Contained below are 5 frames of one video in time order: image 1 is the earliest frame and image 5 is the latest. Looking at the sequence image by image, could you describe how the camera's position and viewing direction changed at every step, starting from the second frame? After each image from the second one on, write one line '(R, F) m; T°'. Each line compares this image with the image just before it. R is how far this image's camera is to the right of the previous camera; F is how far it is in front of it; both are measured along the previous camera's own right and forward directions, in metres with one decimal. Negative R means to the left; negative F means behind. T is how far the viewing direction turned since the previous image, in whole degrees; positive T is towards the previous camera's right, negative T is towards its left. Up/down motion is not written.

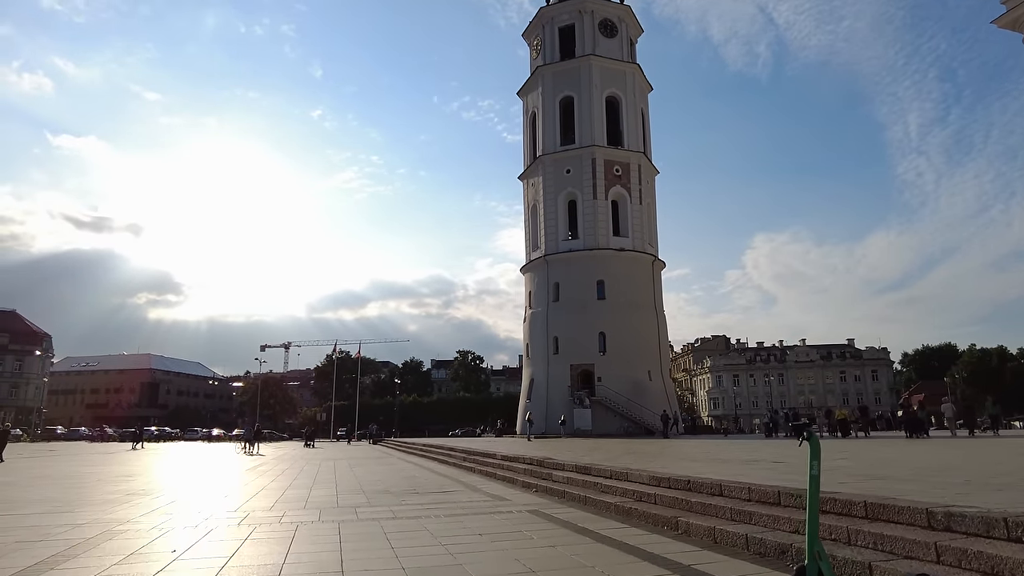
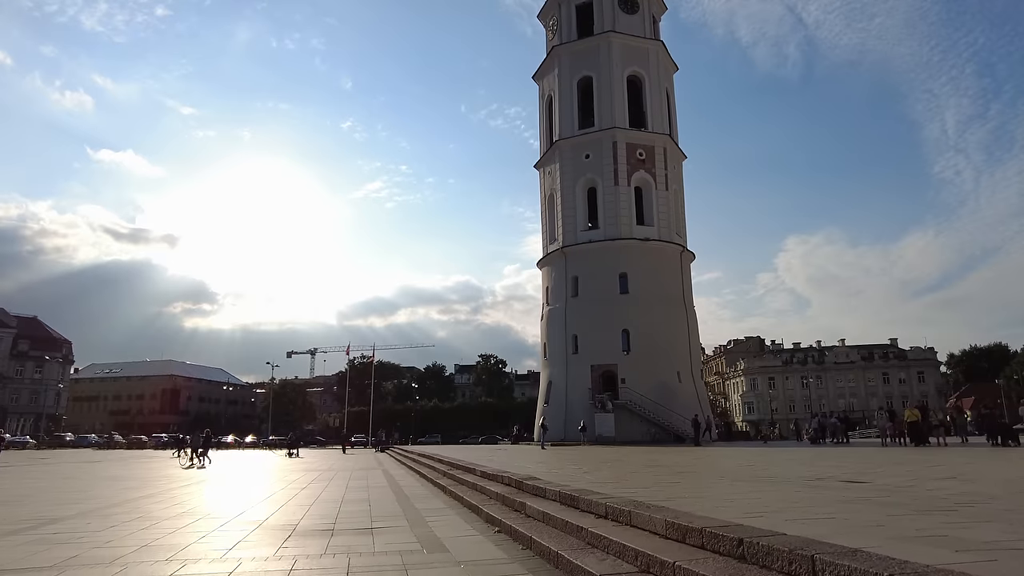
(+0.7, +2.9) m; -2°
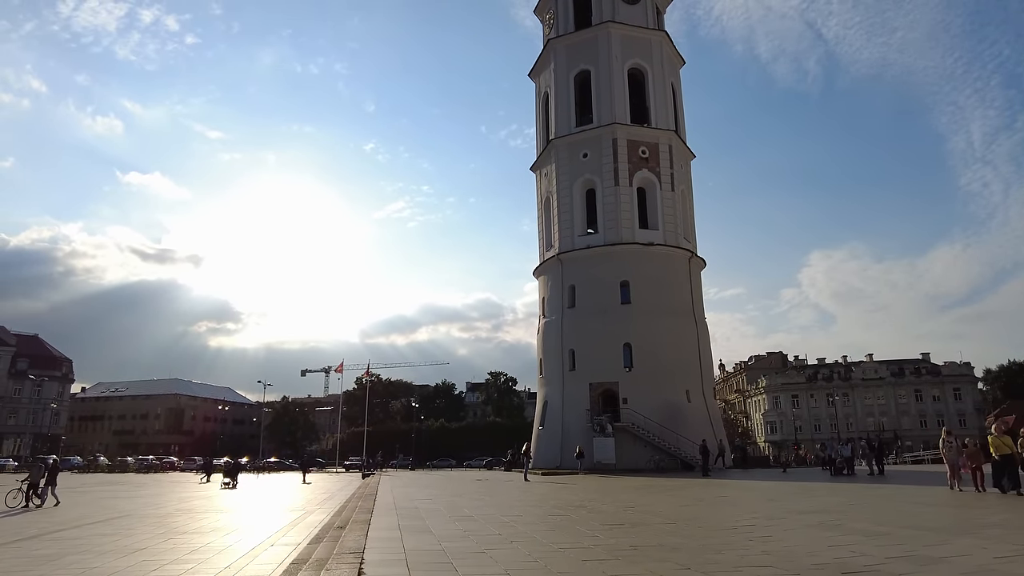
(+1.5, +3.1) m; -2°
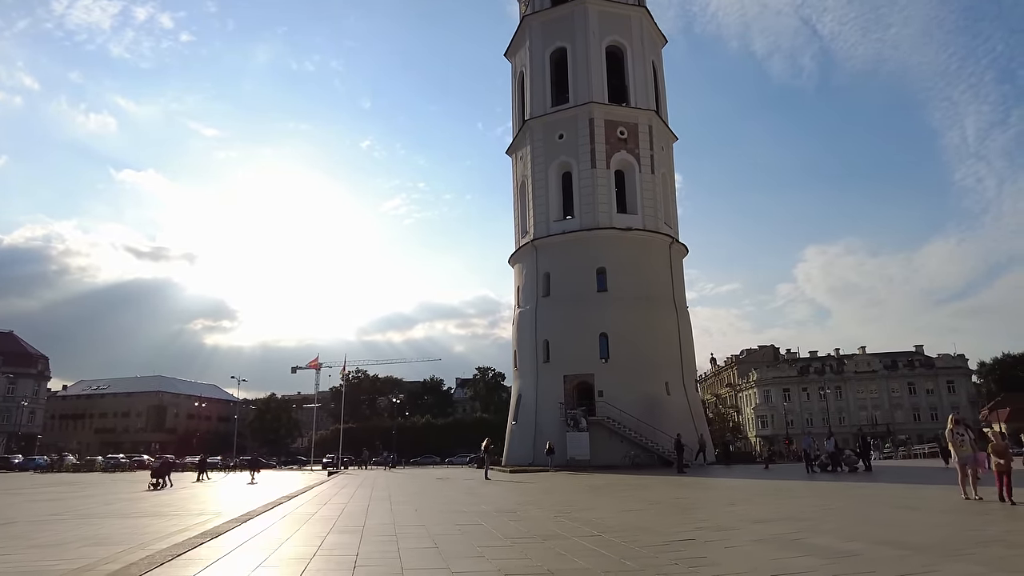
(+1.2, +1.6) m; 0°
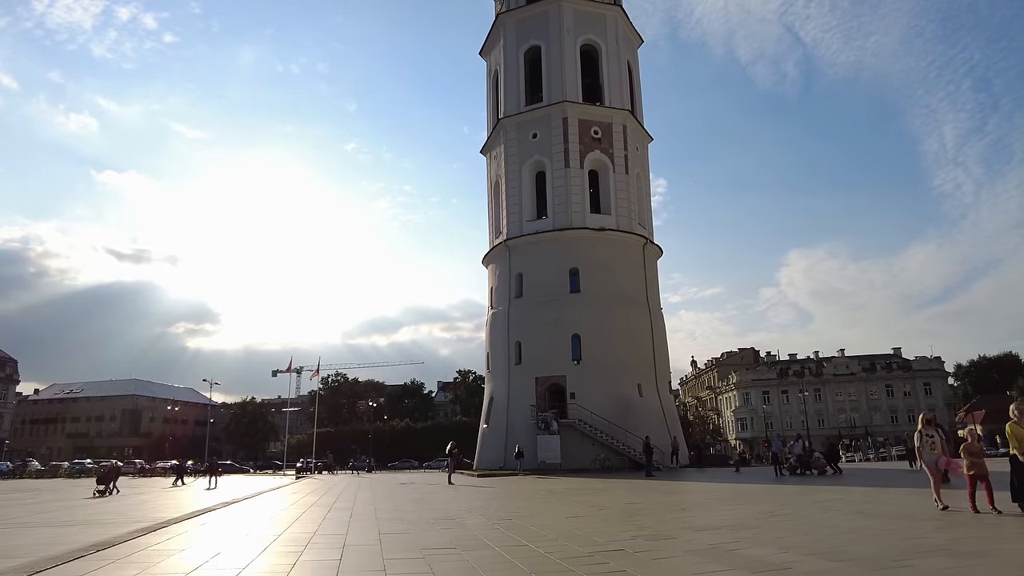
(+0.6, +0.5) m; +1°
